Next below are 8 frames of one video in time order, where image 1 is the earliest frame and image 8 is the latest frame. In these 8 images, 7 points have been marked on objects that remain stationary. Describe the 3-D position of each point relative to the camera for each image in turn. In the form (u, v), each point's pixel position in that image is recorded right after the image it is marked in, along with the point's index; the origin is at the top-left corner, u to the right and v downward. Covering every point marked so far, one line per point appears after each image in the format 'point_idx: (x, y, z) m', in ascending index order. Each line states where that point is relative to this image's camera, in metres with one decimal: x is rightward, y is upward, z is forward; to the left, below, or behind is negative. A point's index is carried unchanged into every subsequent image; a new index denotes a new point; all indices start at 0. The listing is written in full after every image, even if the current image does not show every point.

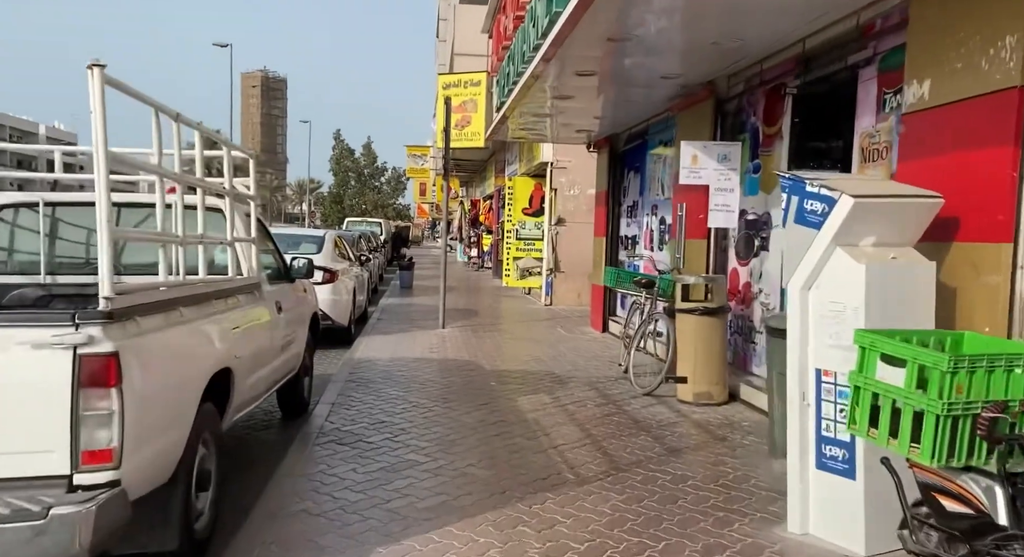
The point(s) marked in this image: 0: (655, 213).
0: (+1.9, +0.8, +10.6) m
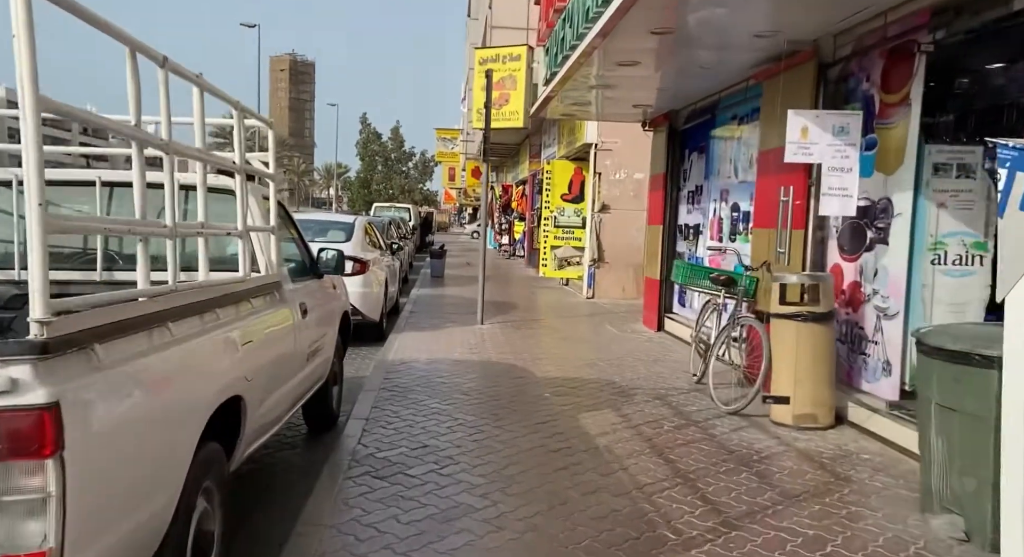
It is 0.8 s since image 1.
0: (+2.5, +0.9, +9.4) m
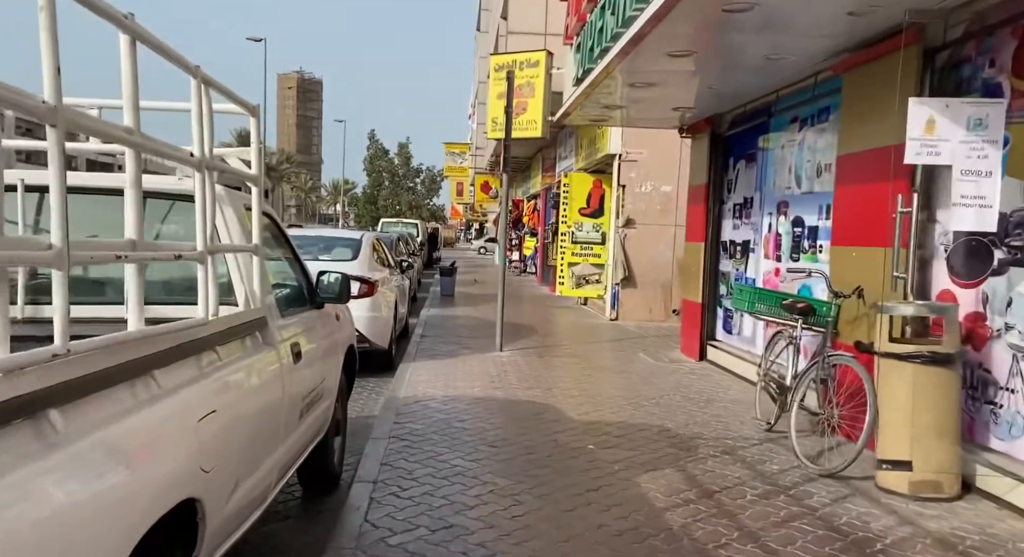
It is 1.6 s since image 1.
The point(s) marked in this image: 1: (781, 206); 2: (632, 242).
0: (+2.8, +0.7, +8.3) m
1: (+2.8, +0.7, +8.4) m
2: (+2.2, +0.7, +15.1) m
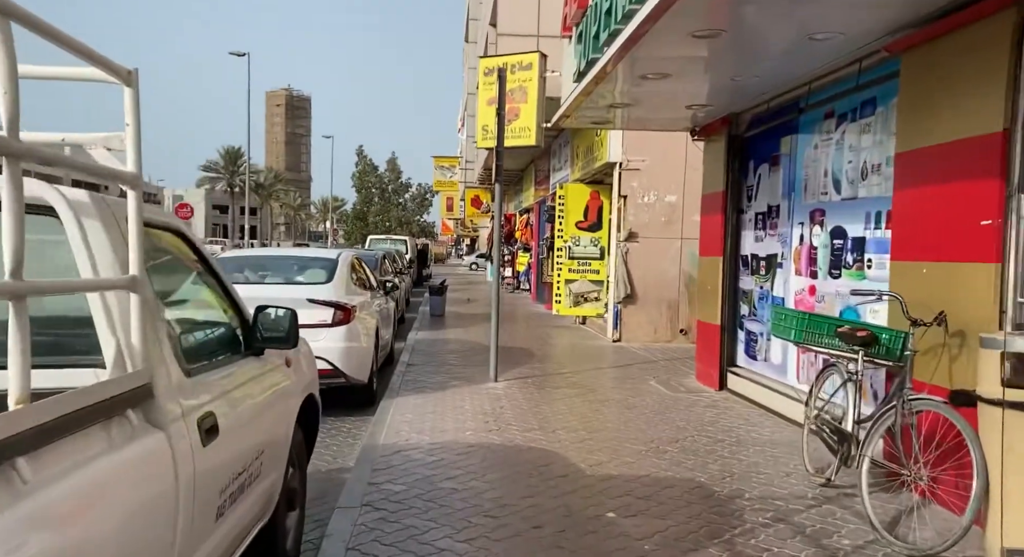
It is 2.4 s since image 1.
0: (+2.7, +0.5, +7.2) m
1: (+2.7, +0.6, +7.3) m
2: (+2.1, +0.4, +14.0) m
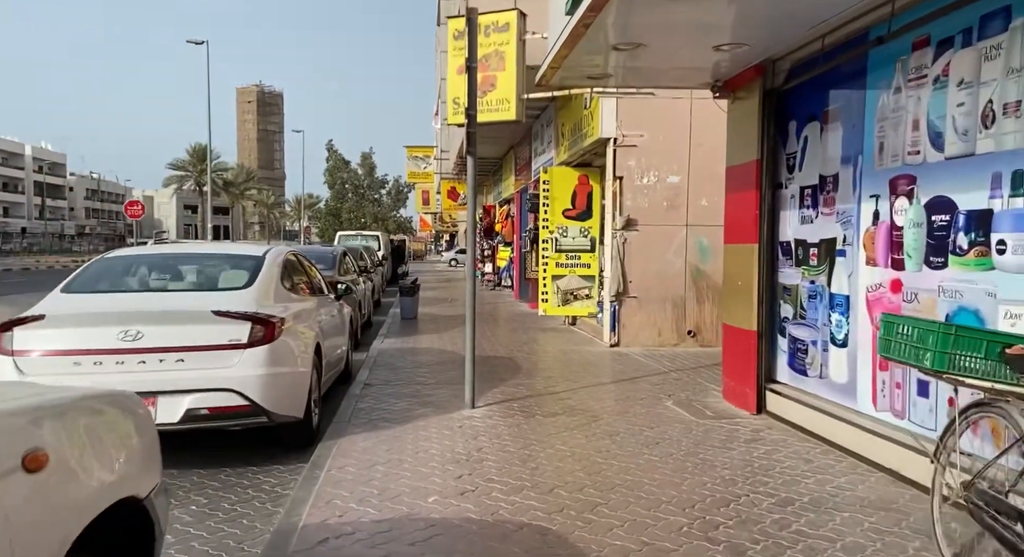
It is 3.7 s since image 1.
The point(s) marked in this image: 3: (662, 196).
0: (+2.6, +0.6, +5.3) m
1: (+2.6, +0.6, +5.4) m
2: (+1.8, +0.5, +12.1) m
3: (+2.3, +1.2, +12.1) m
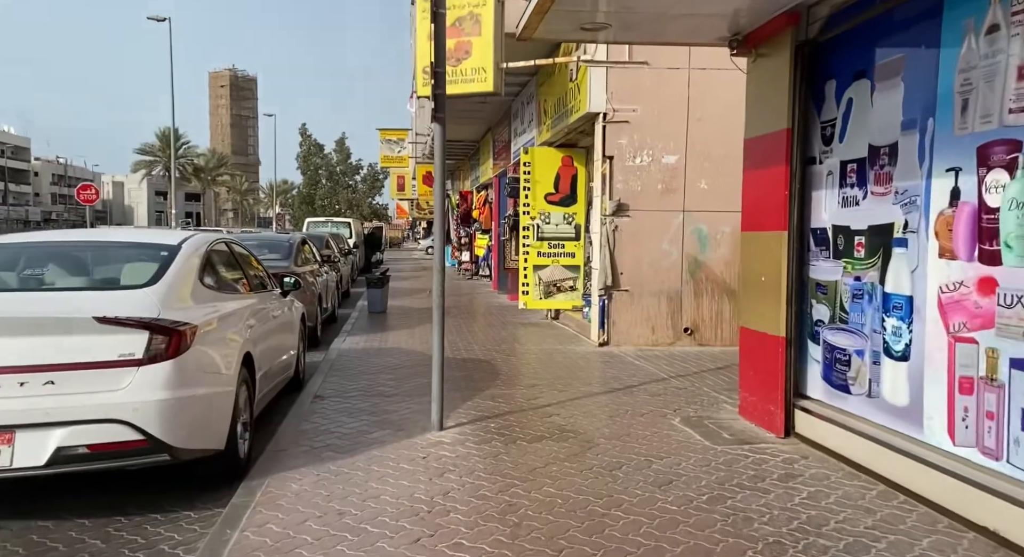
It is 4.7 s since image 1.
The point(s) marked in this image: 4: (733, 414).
0: (+2.4, +0.6, +4.0) m
1: (+2.5, +0.6, +4.1) m
2: (+1.5, +0.6, +10.8) m
3: (+2.0, +1.4, +10.8) m
4: (+1.8, -1.1, +6.7) m
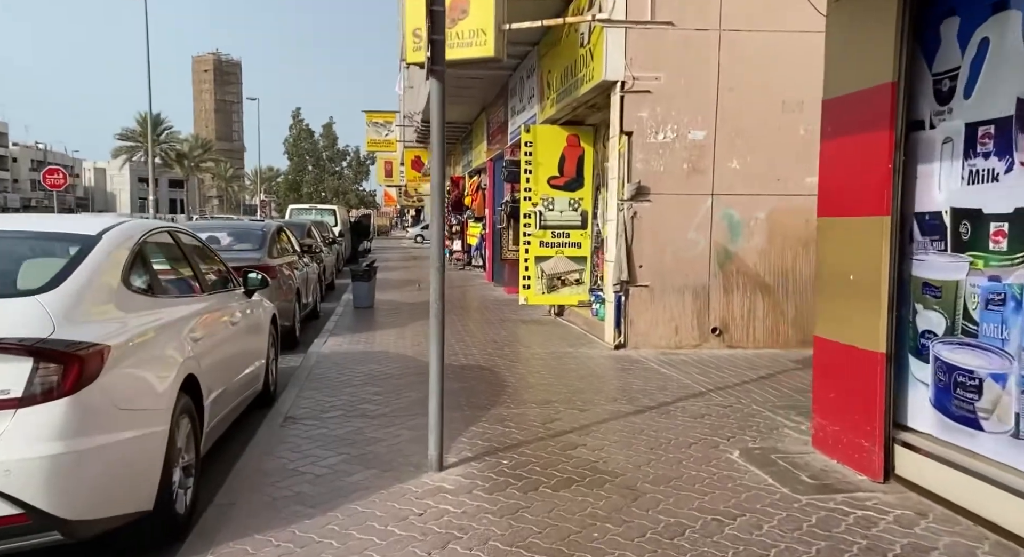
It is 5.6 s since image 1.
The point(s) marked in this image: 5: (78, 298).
0: (+2.6, +0.5, +2.7) m
1: (+2.6, +0.6, +2.8) m
2: (+1.6, +0.6, +9.5) m
3: (+2.0, +1.4, +9.4) m
4: (+1.9, -1.1, +5.4) m
5: (-2.1, 0.0, +4.2) m
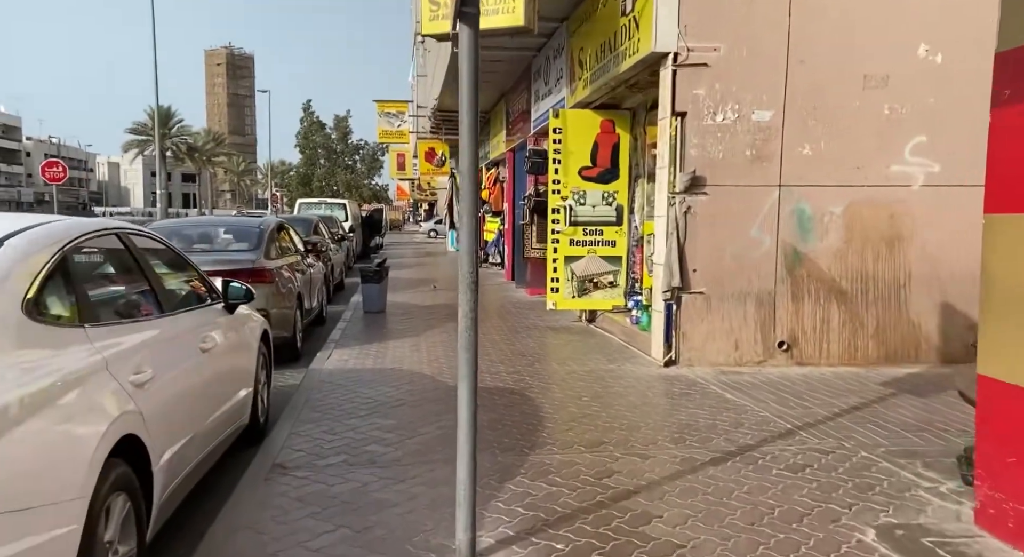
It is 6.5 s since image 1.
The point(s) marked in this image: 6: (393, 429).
0: (+2.8, +0.4, +1.3) m
1: (+2.8, +0.5, +1.4) m
2: (+1.9, +0.6, +8.1) m
3: (+2.3, +1.4, +8.0) m
4: (+2.2, -1.2, +4.0) m
5: (-1.9, -0.1, +2.8) m
6: (-0.9, -1.1, +6.2) m
